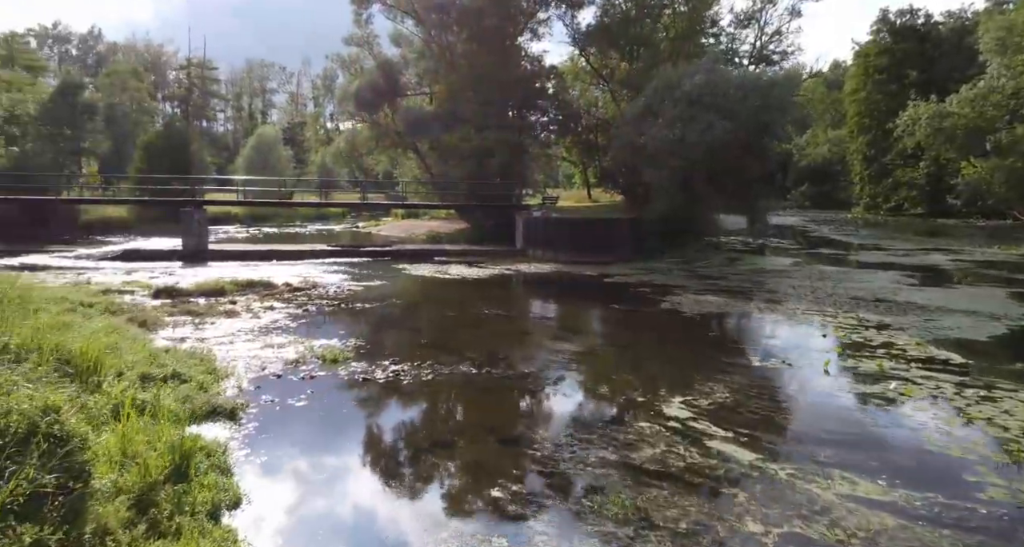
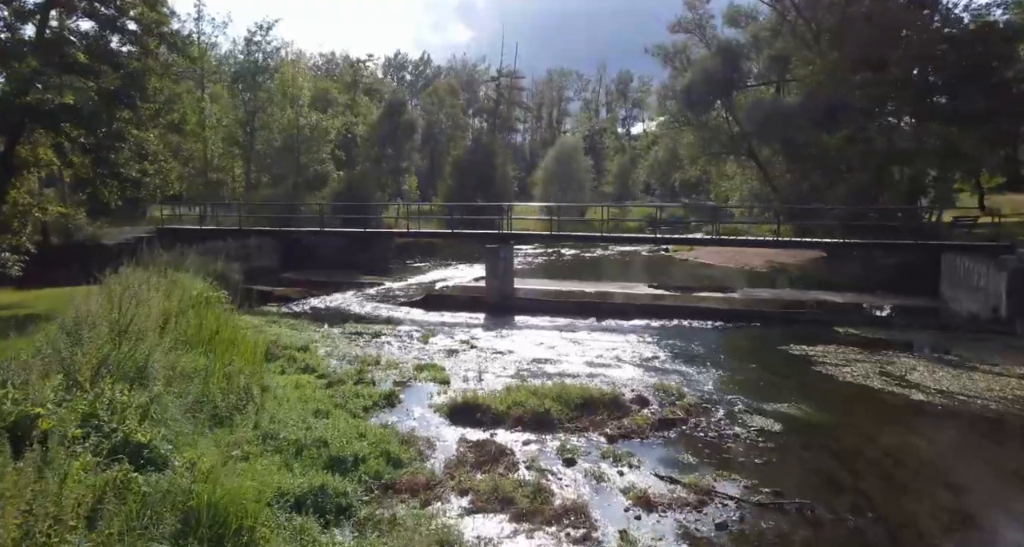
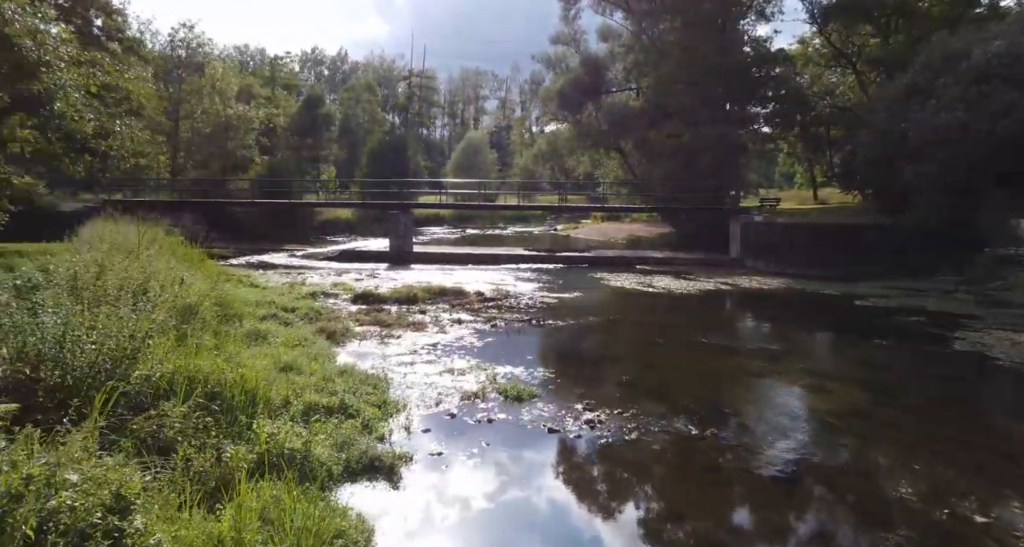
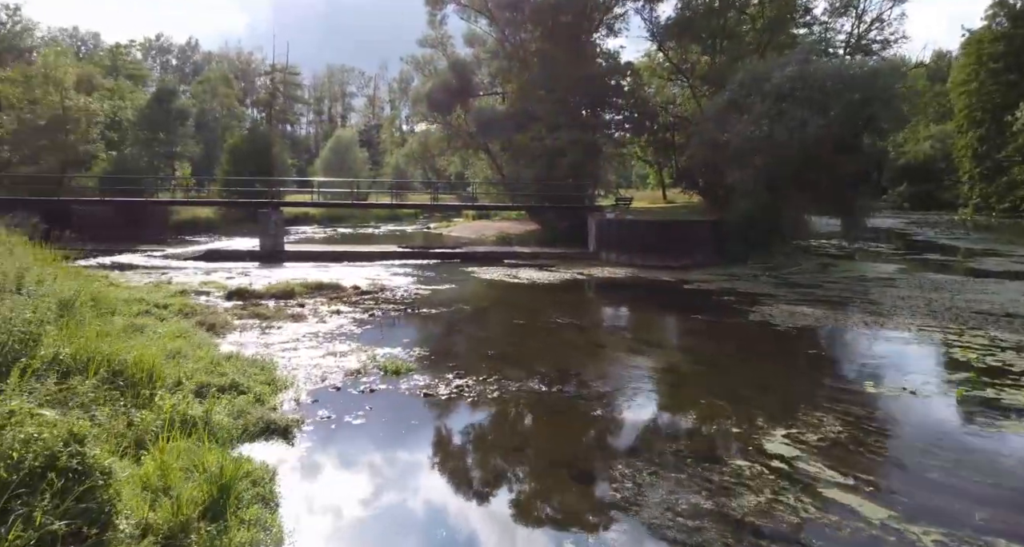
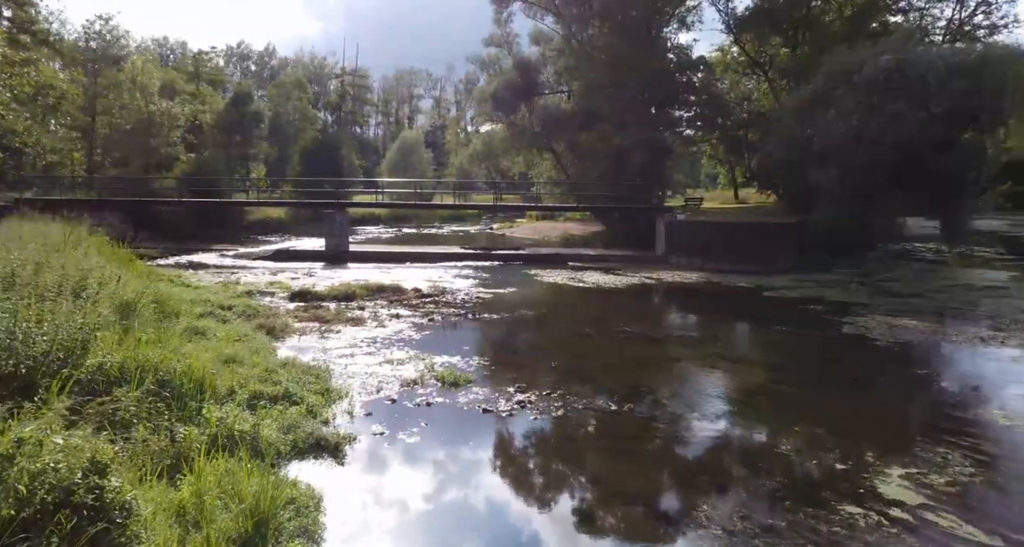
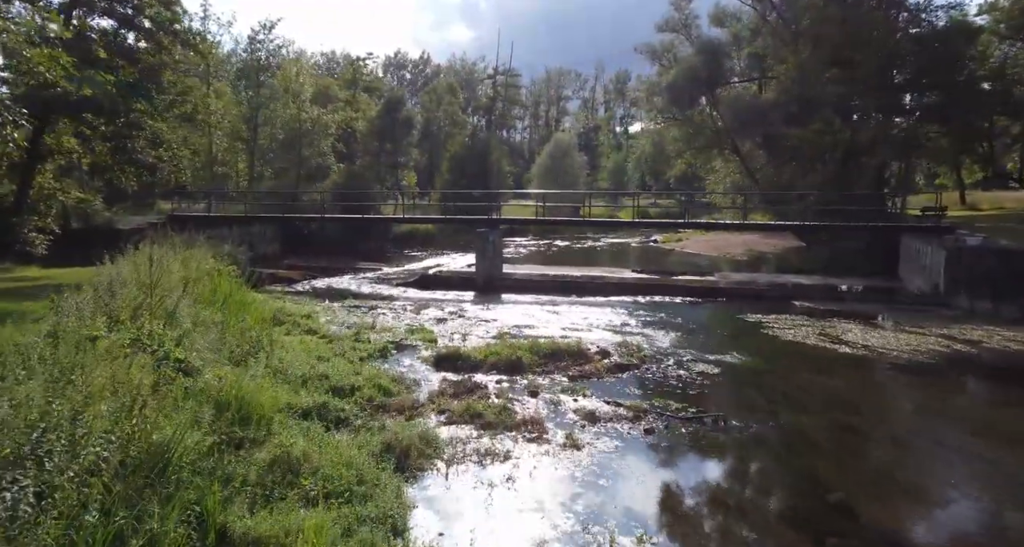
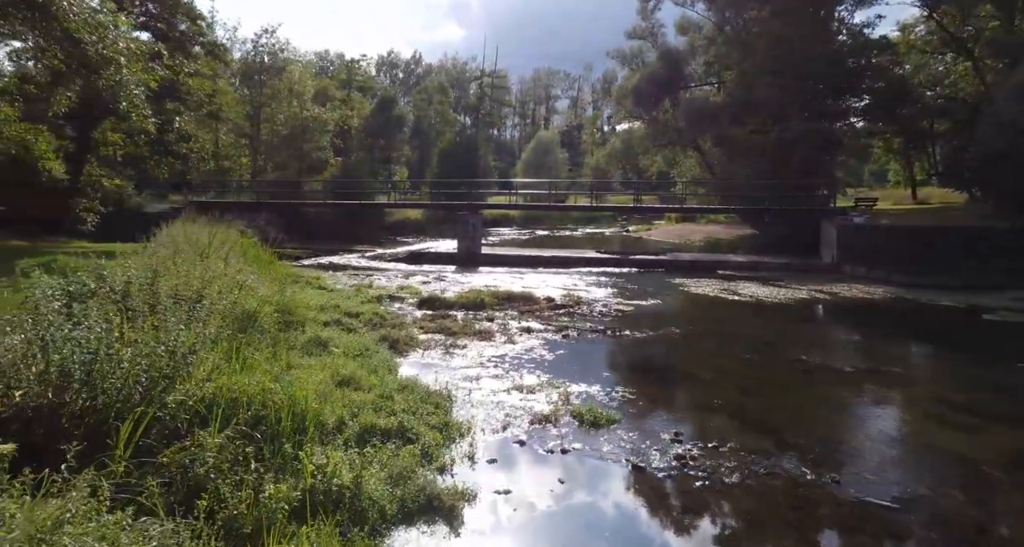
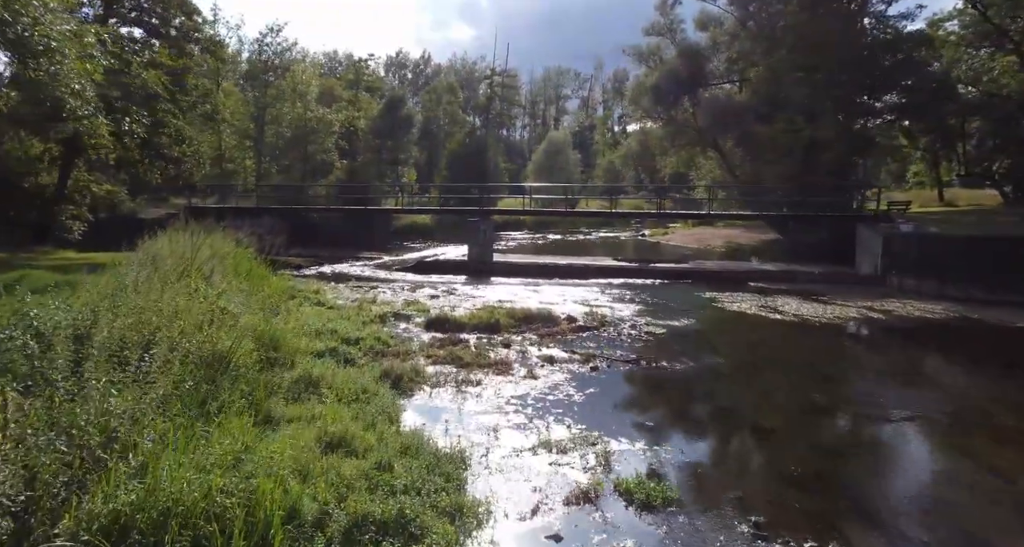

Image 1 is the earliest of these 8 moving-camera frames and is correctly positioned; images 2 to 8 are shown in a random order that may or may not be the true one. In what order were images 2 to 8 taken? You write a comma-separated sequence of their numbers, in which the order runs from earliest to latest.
4, 5, 3, 7, 8, 6, 2
